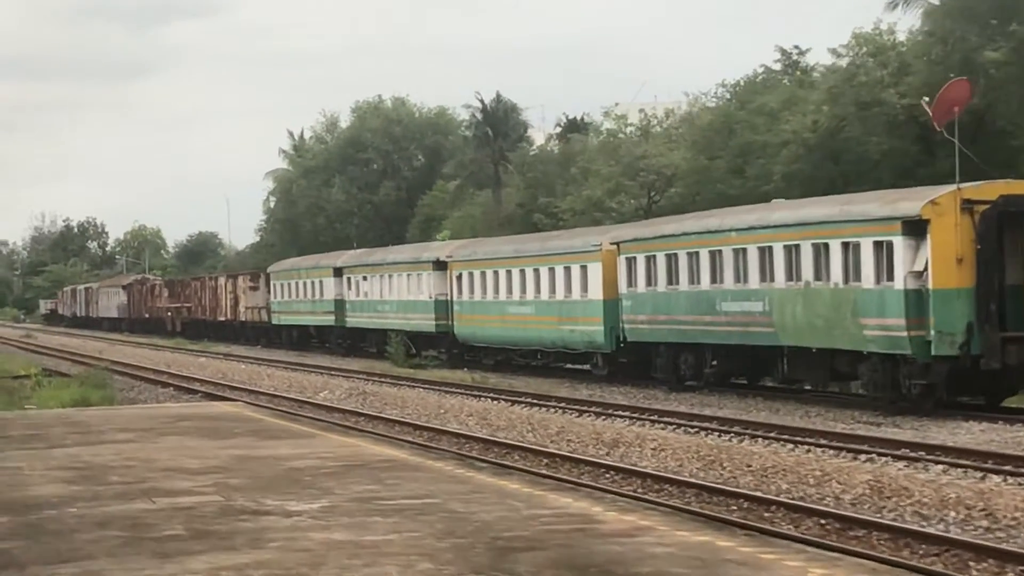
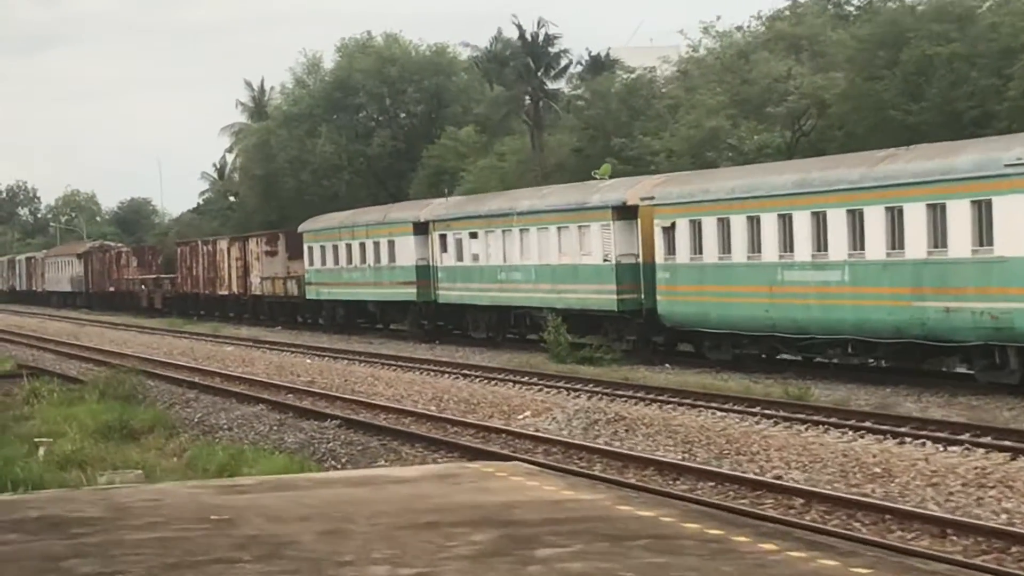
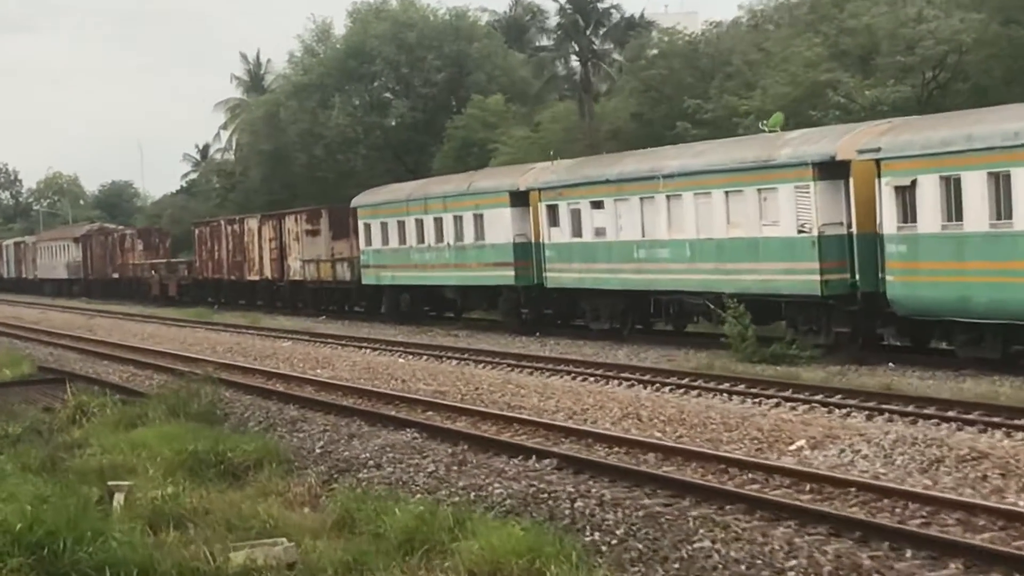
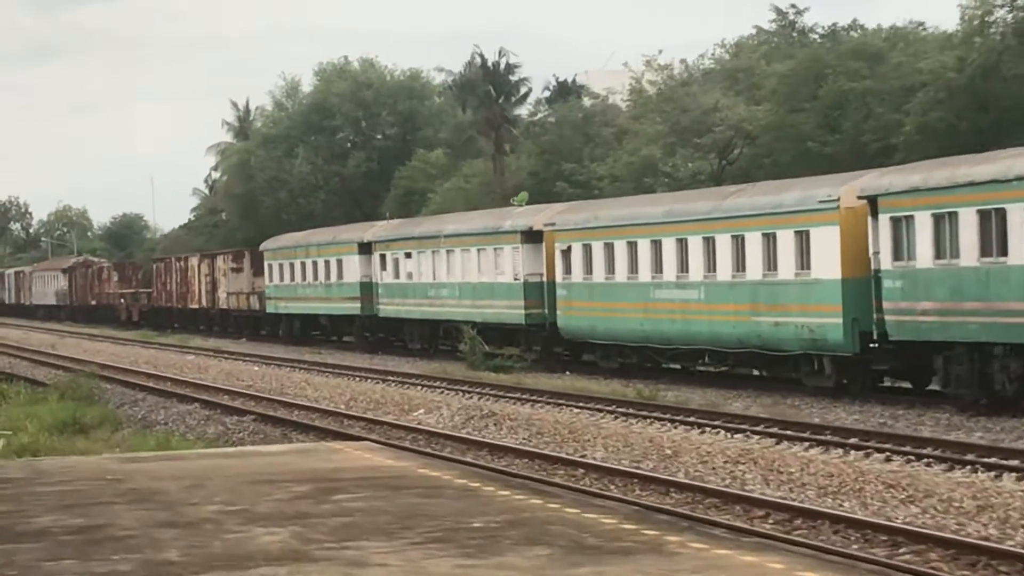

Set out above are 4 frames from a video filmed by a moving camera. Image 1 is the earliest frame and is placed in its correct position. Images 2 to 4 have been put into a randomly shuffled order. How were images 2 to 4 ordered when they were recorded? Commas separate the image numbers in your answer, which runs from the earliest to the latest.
4, 2, 3
